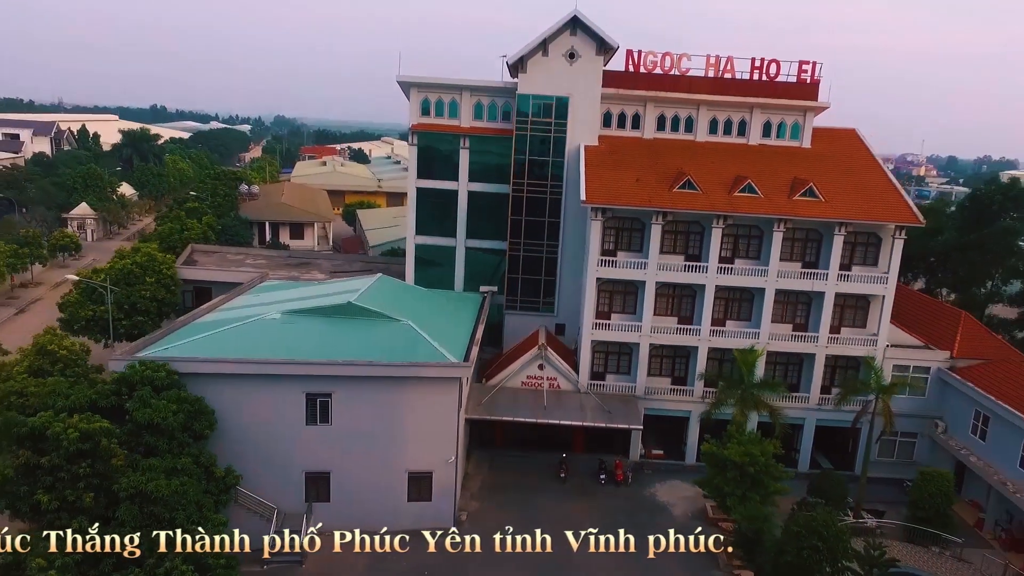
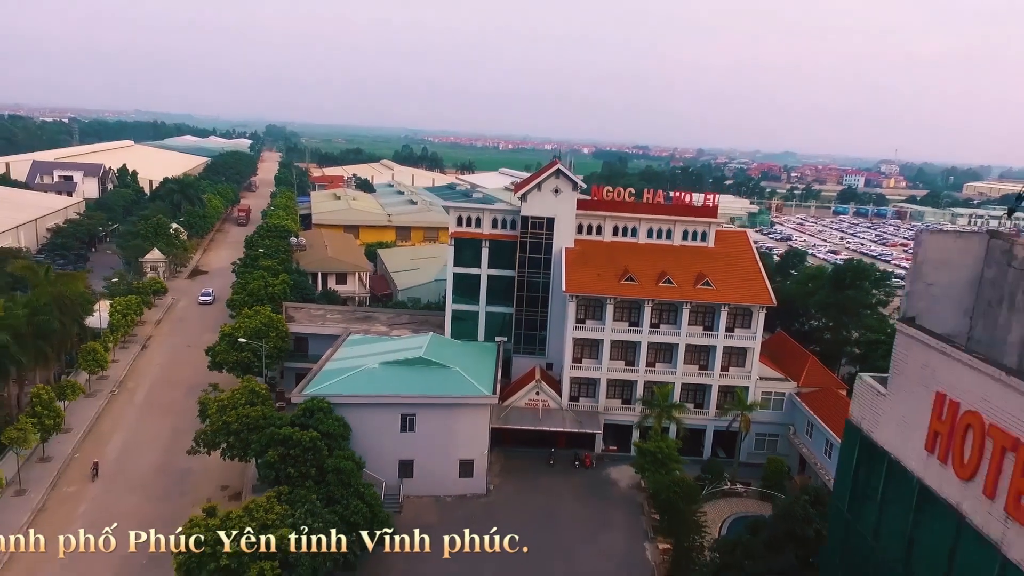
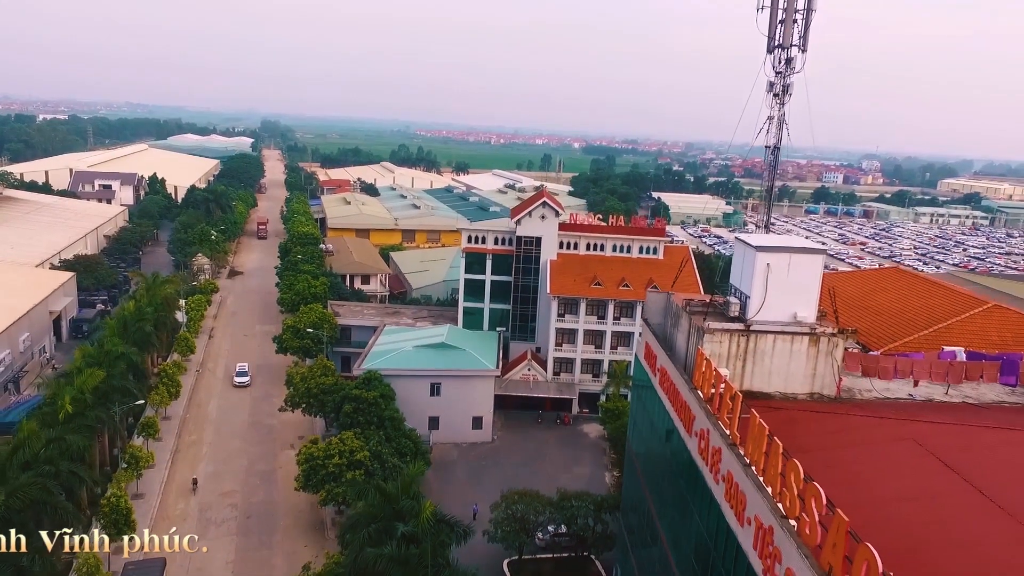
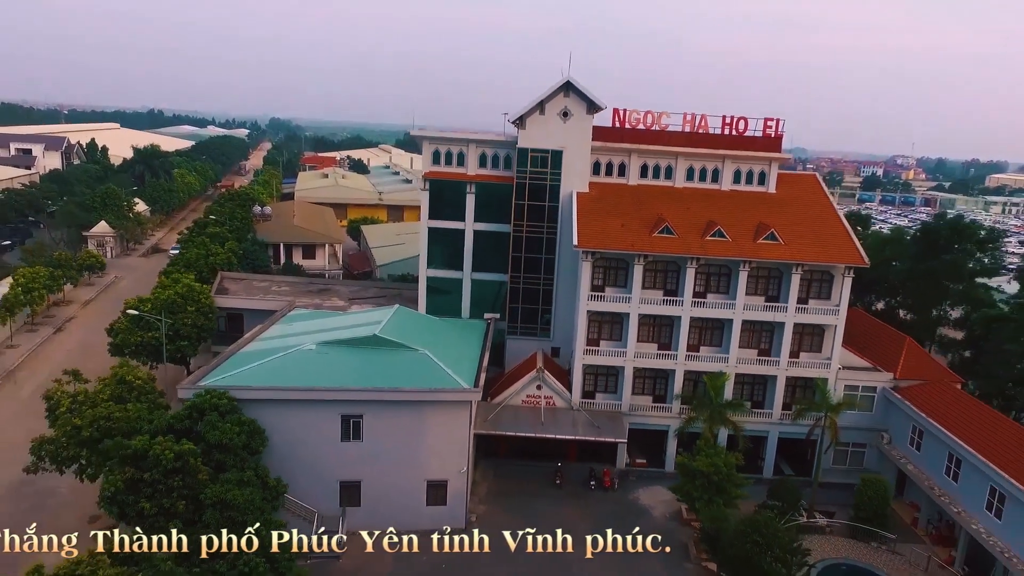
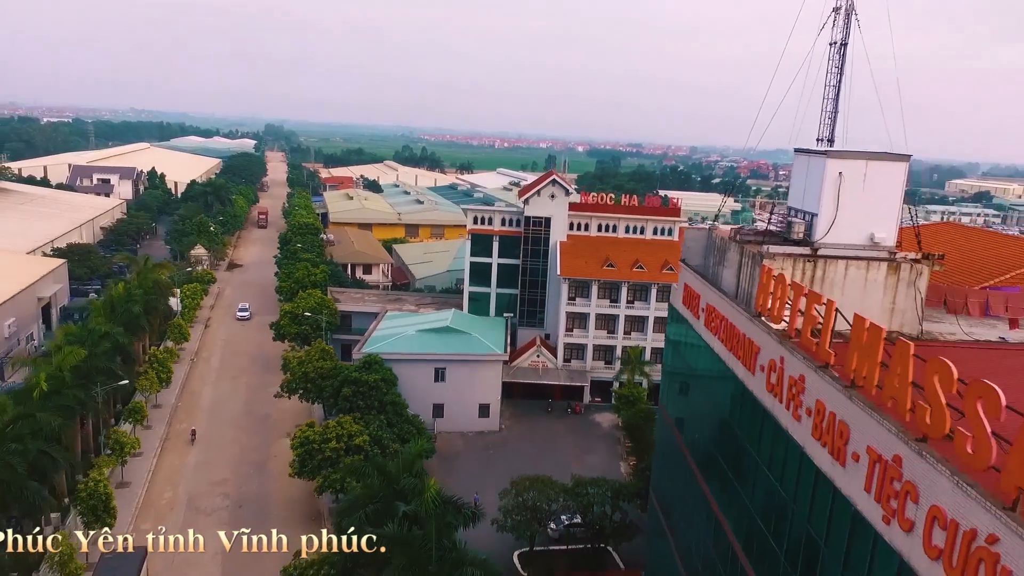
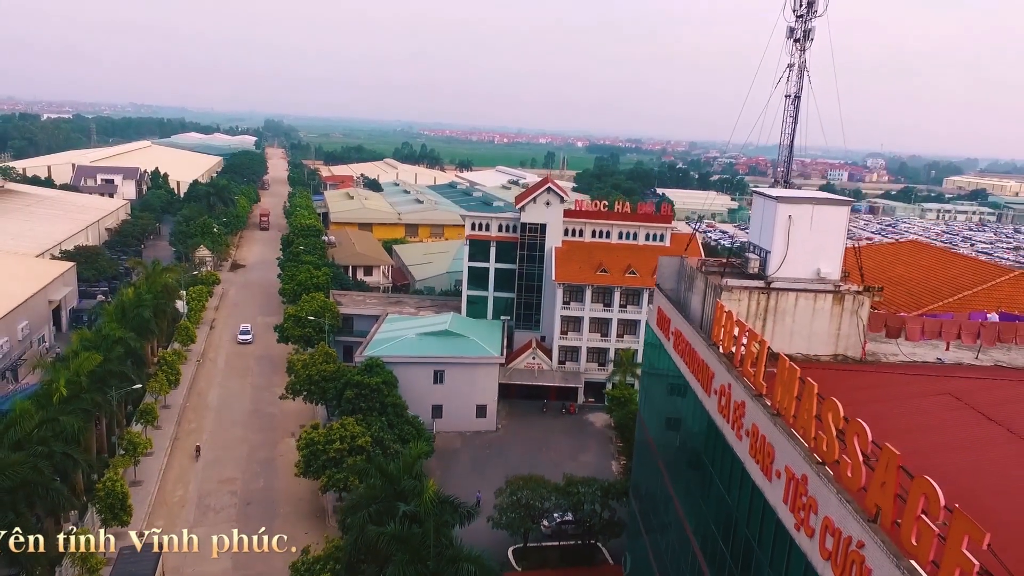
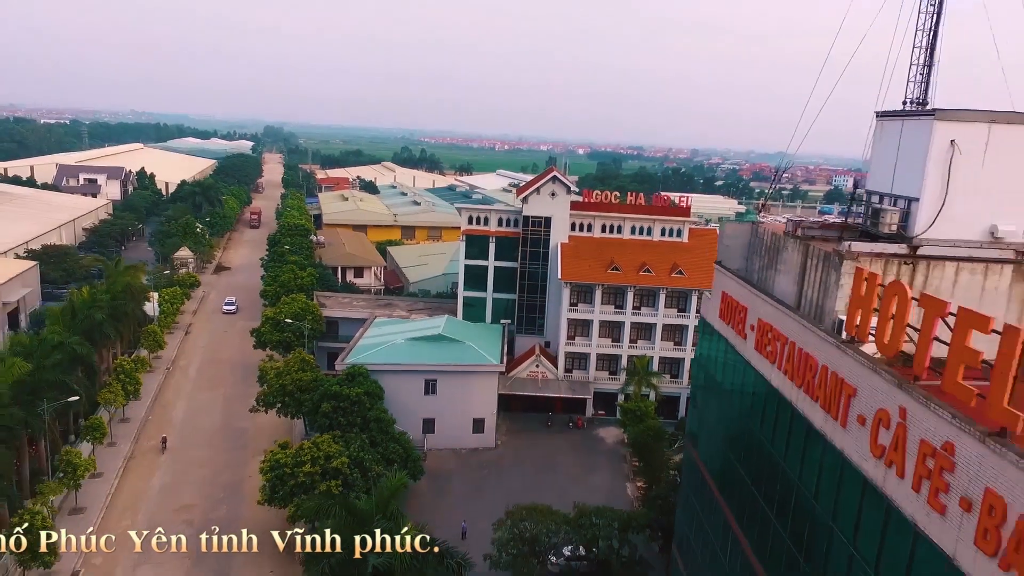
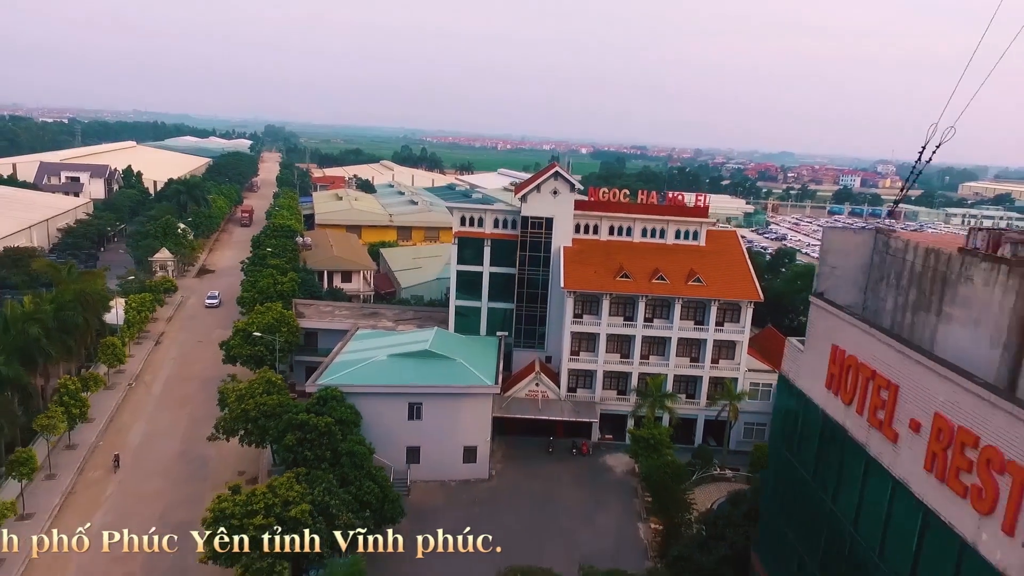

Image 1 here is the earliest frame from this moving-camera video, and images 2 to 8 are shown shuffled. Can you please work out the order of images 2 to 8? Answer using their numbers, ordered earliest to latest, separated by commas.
4, 2, 8, 7, 5, 6, 3
